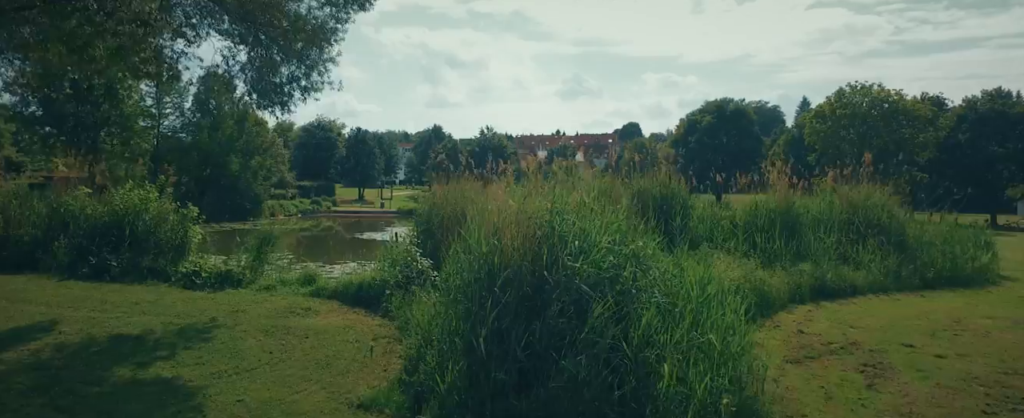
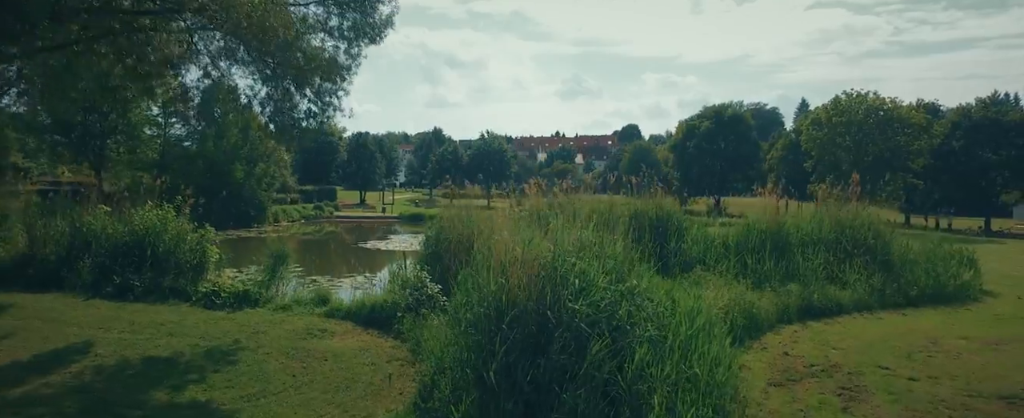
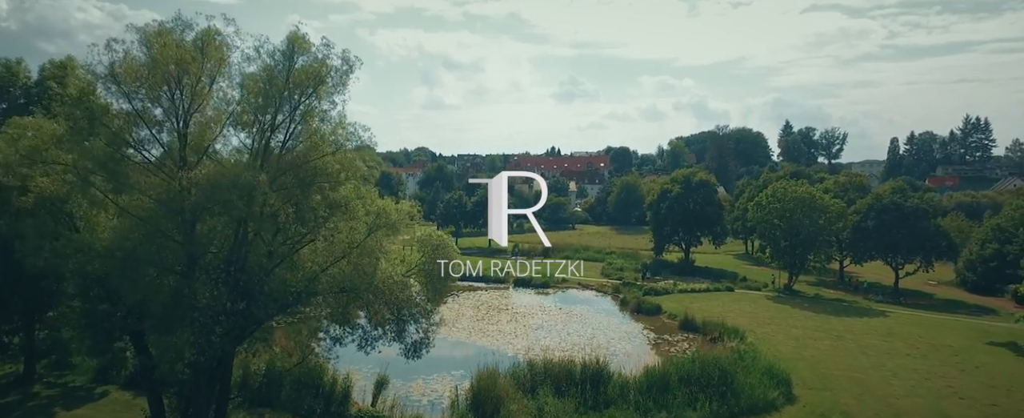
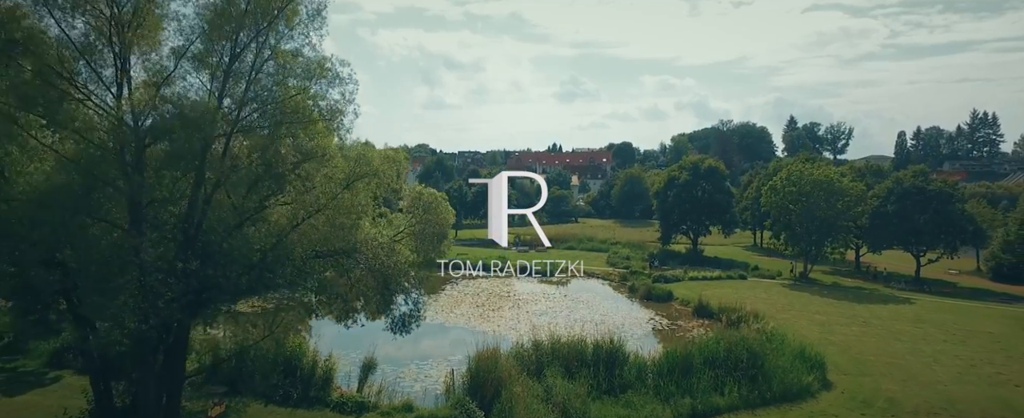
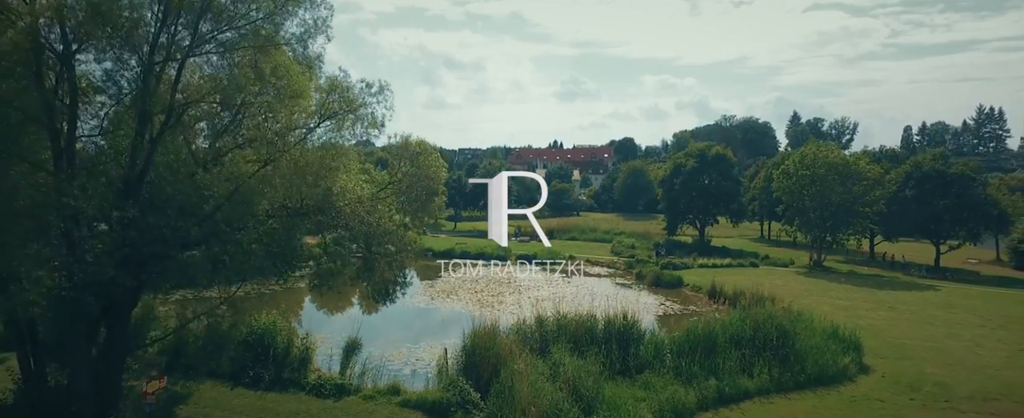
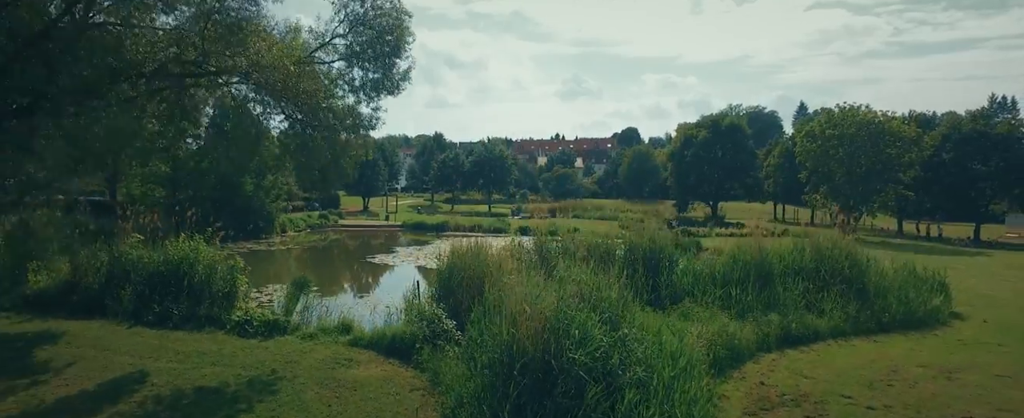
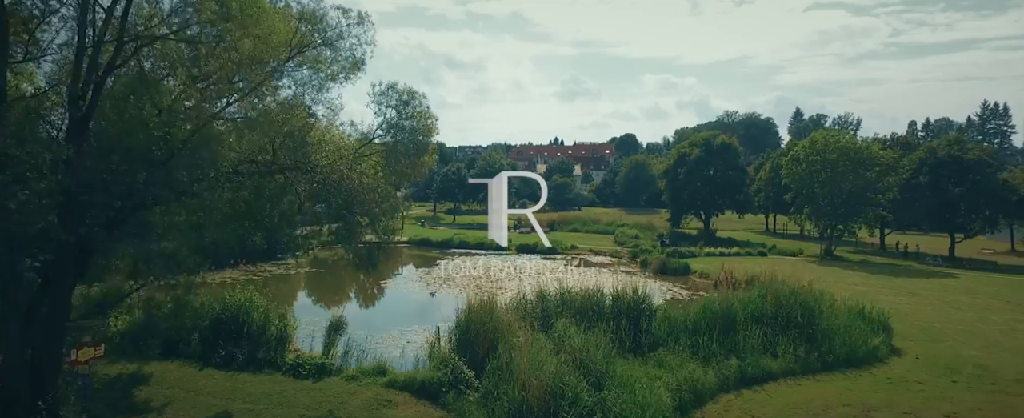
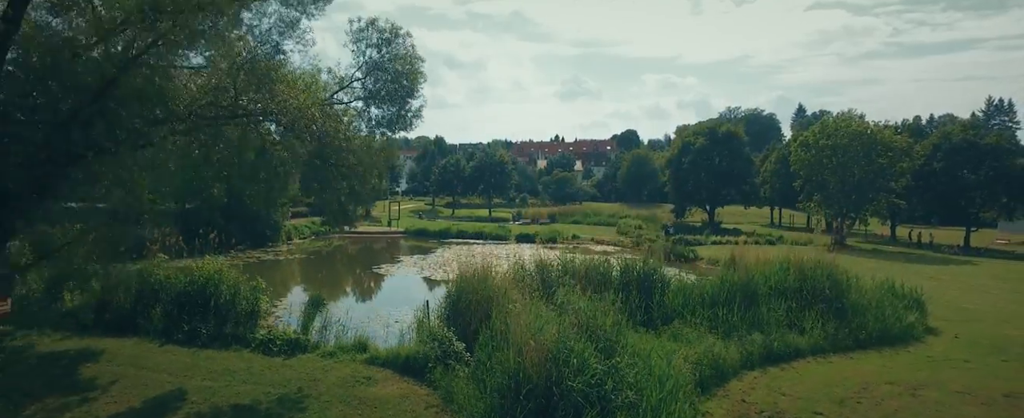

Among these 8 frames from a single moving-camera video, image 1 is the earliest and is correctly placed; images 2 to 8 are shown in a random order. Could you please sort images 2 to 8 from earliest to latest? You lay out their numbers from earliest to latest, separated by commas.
2, 6, 8, 7, 5, 4, 3
